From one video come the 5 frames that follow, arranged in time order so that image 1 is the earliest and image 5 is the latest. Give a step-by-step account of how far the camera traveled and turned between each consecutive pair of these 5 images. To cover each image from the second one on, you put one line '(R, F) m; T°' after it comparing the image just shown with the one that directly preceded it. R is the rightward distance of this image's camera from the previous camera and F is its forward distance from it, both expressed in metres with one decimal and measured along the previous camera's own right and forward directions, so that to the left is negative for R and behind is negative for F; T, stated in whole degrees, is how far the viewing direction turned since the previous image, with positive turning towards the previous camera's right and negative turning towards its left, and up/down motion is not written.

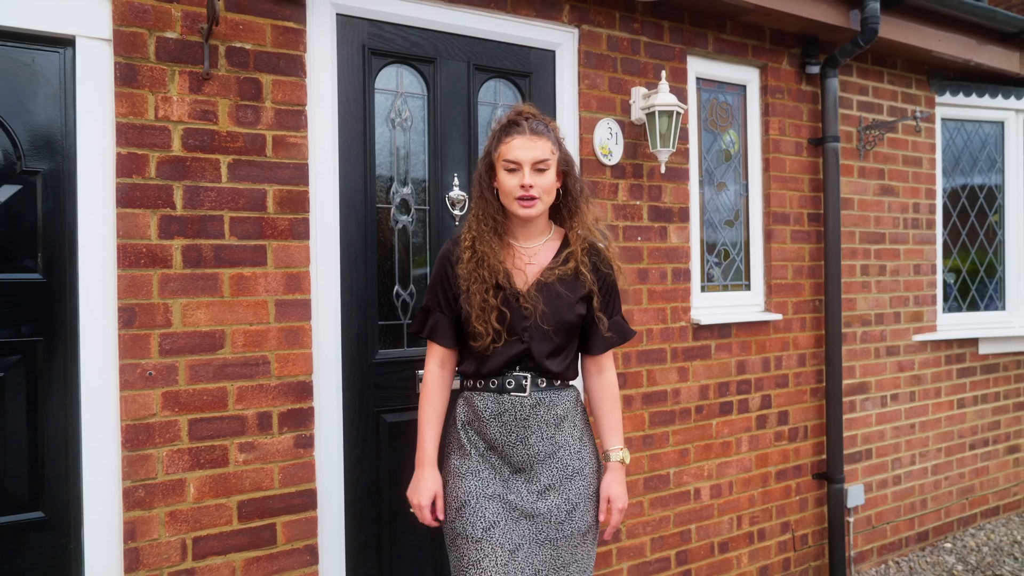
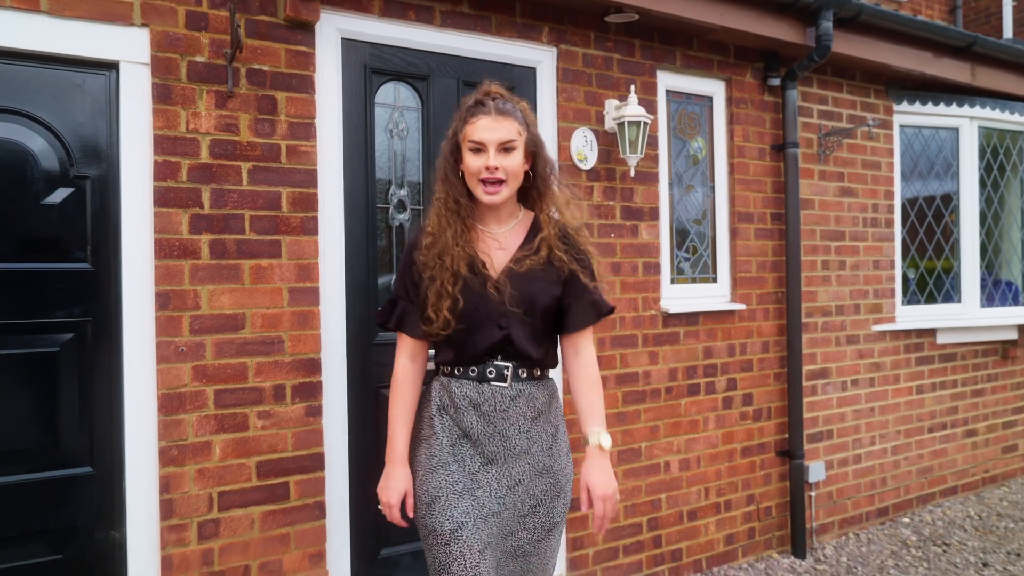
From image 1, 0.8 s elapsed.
(+0.1, -0.3) m; 0°
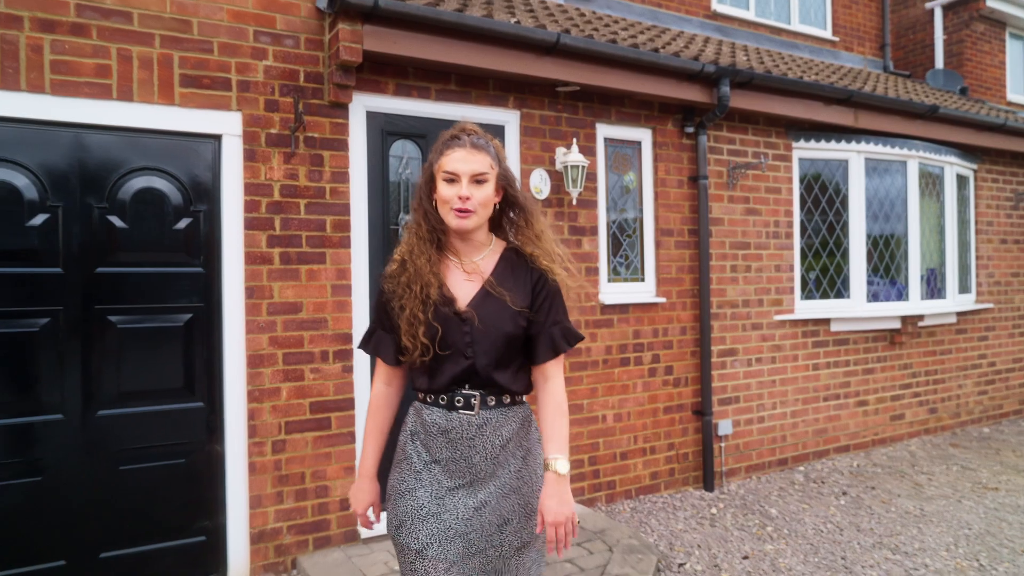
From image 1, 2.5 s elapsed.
(+0.2, -1.1) m; 0°
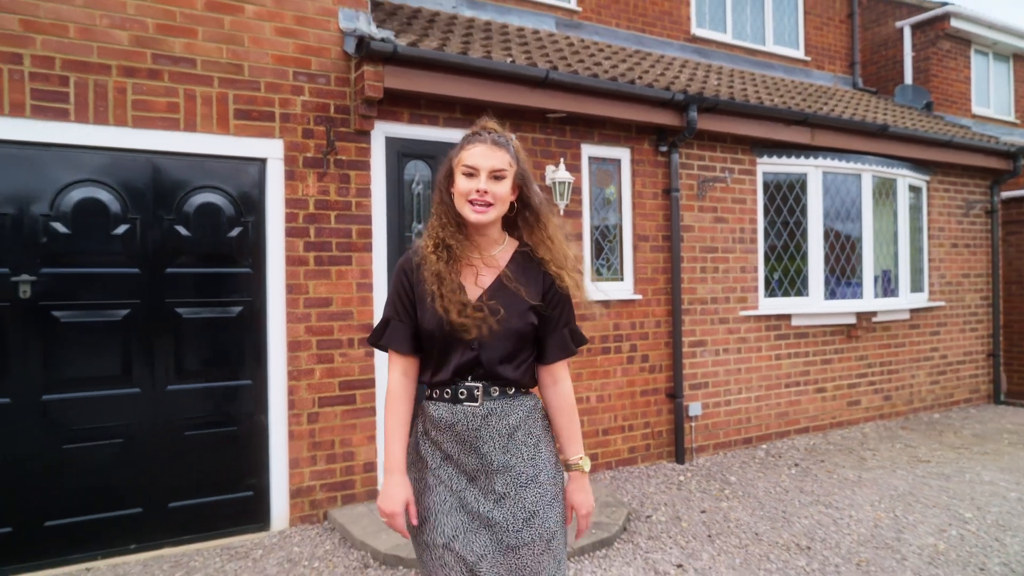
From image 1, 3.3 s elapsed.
(0.0, -0.7) m; 0°
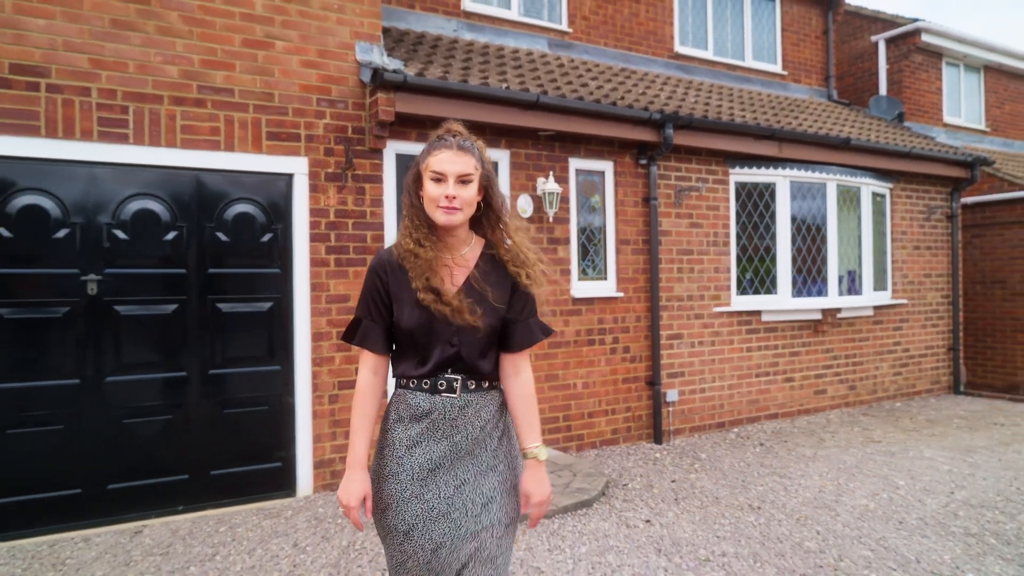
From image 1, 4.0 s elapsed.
(0.0, -0.6) m; 0°
